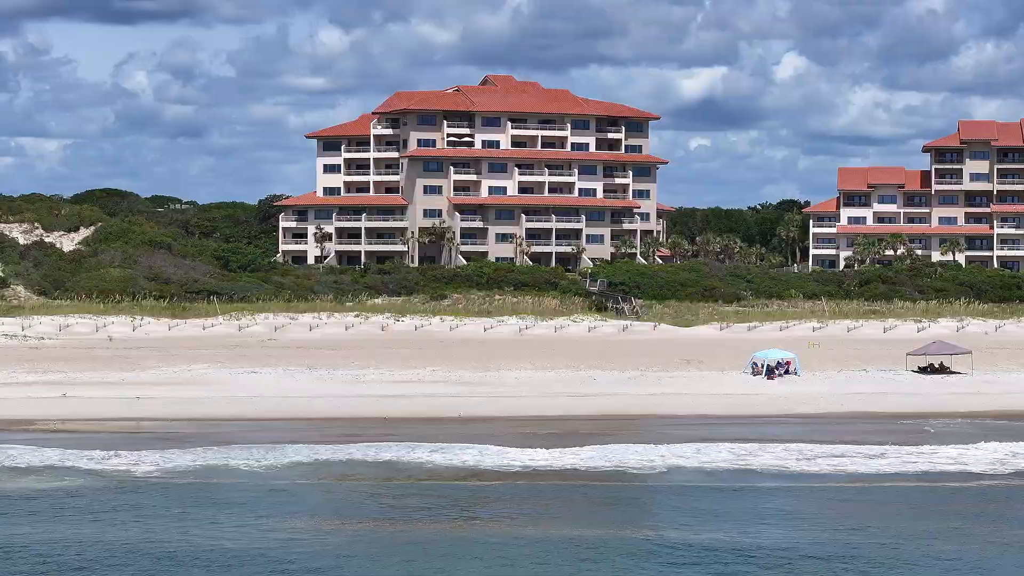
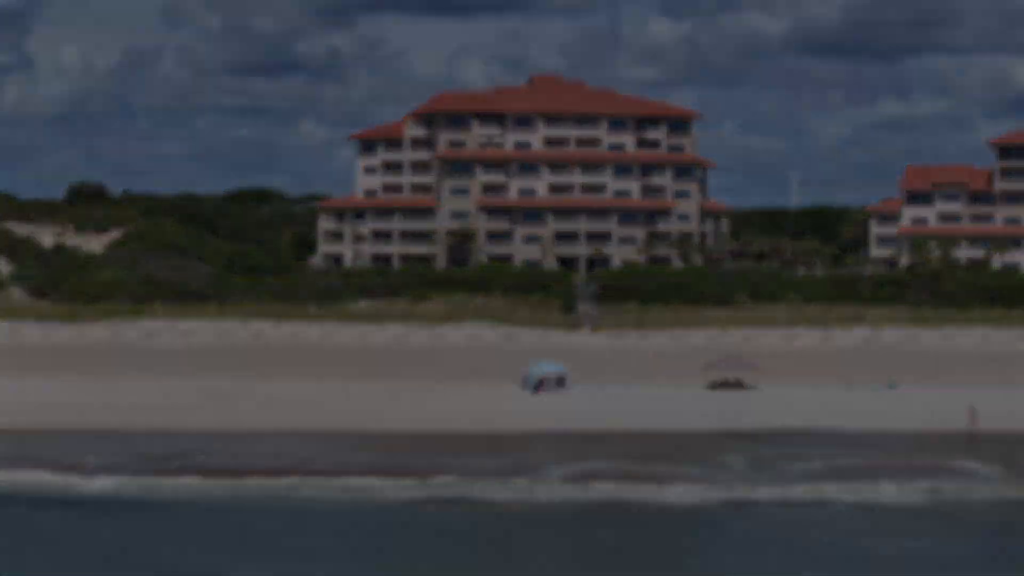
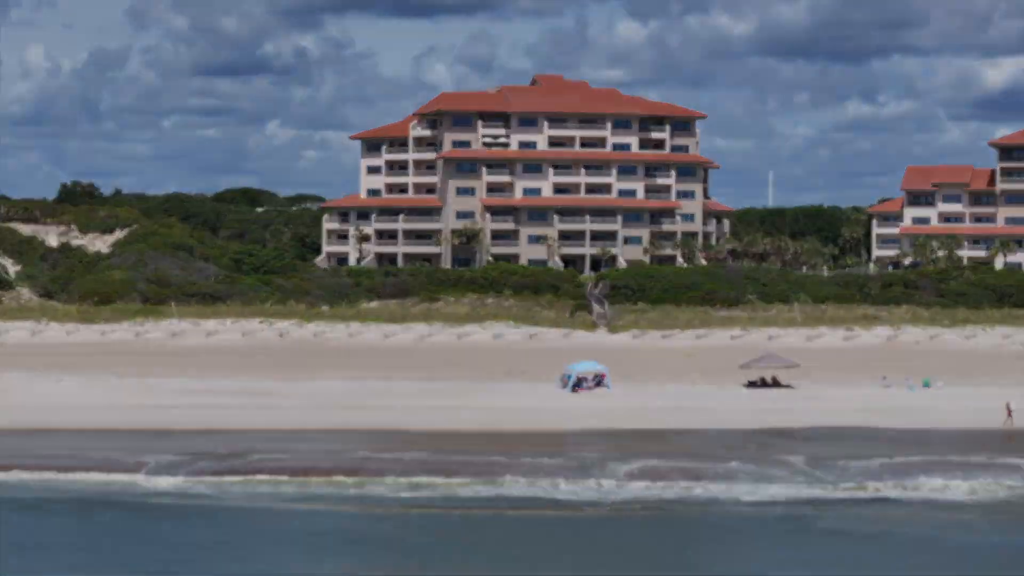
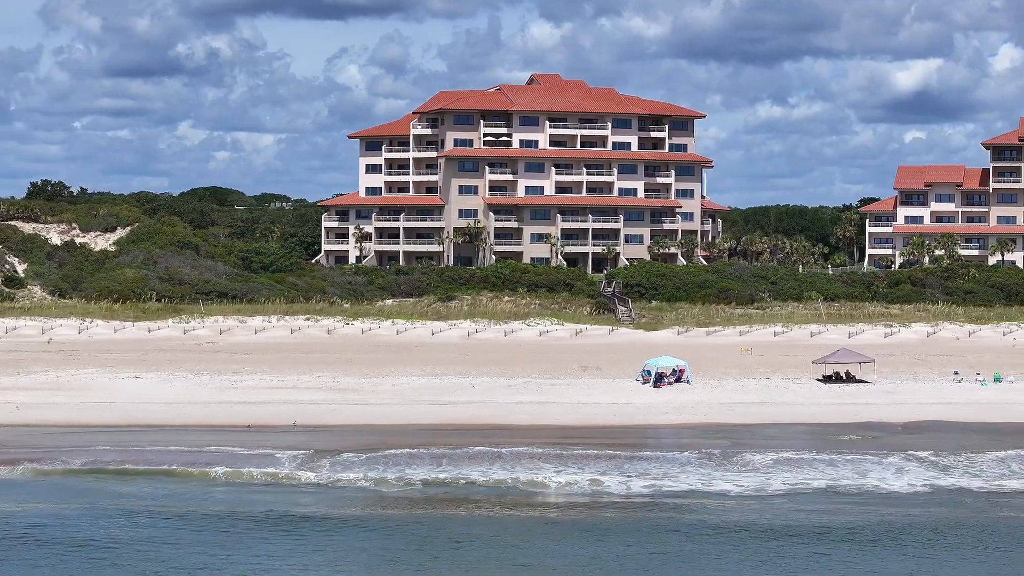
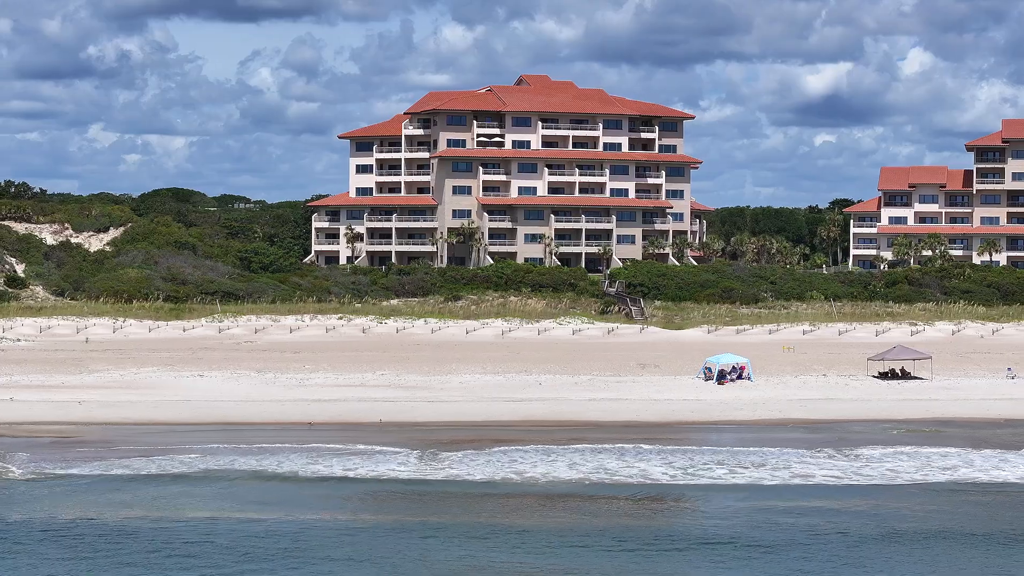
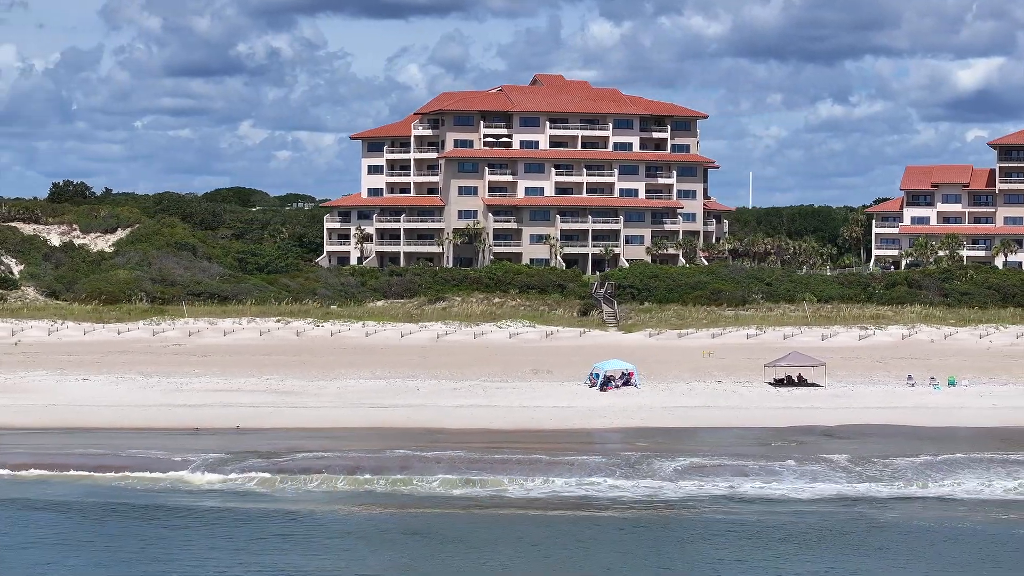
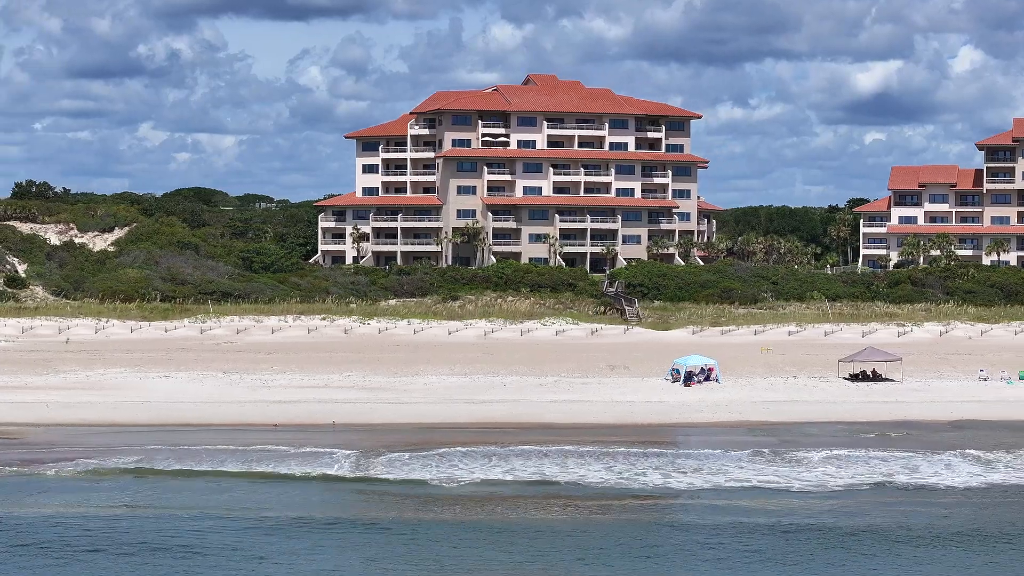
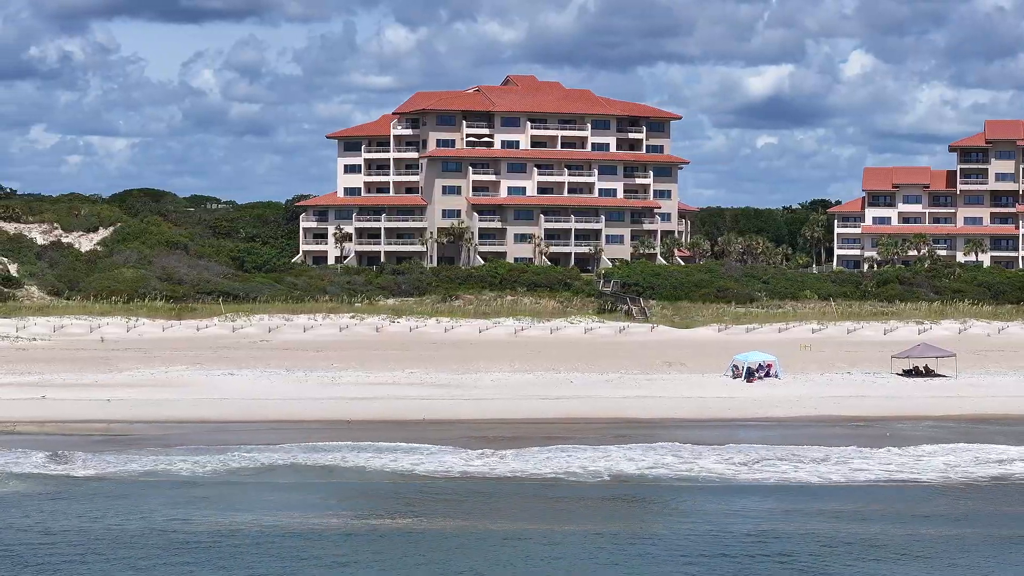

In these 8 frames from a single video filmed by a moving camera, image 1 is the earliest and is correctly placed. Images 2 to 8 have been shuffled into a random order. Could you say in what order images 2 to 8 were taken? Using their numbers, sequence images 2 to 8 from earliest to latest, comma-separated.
8, 5, 7, 4, 6, 3, 2
